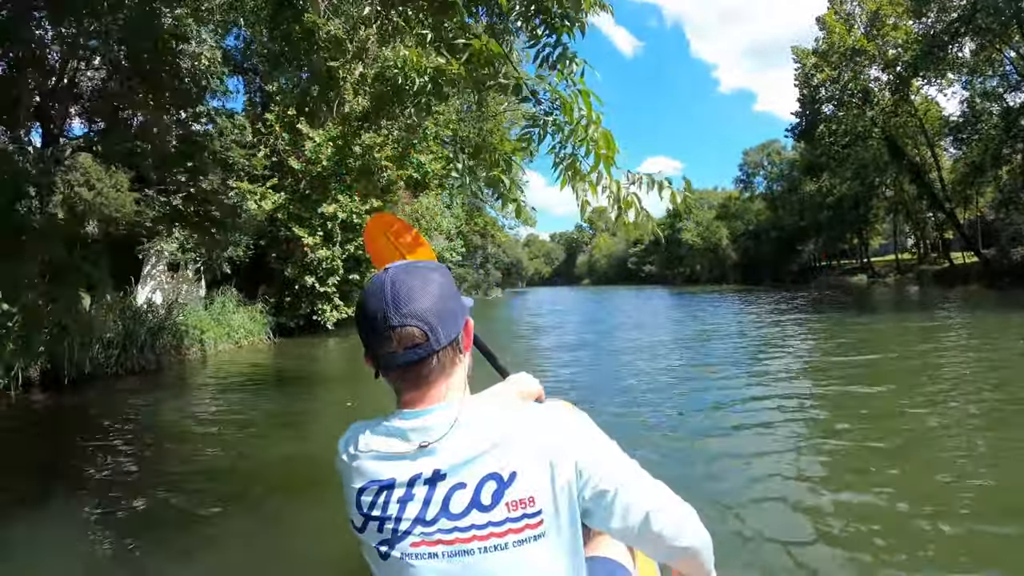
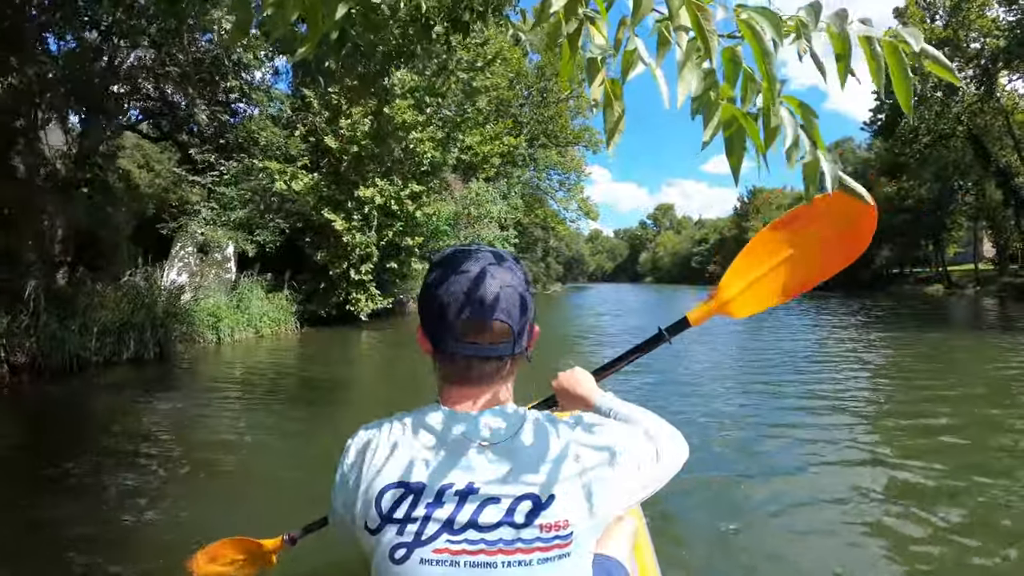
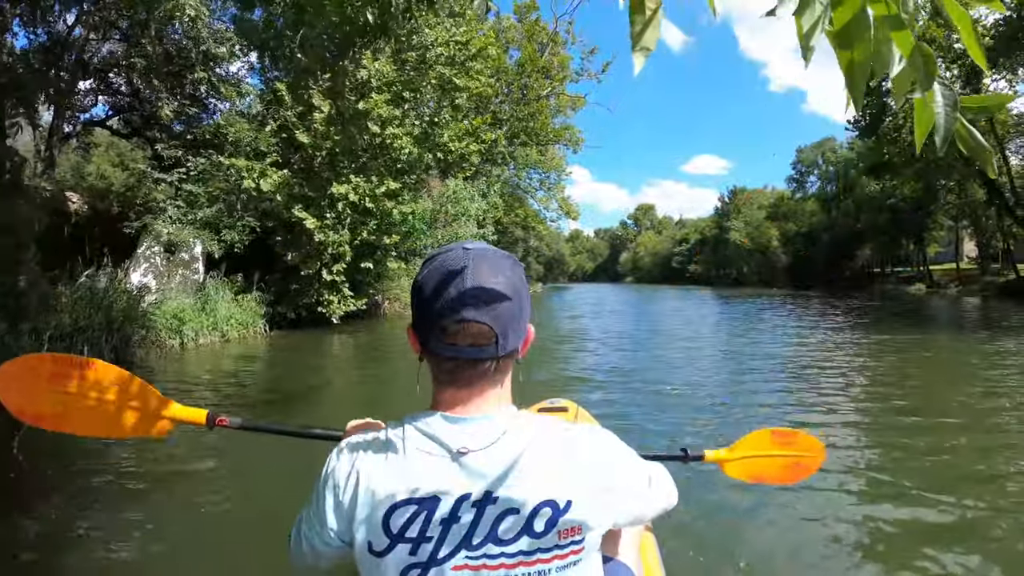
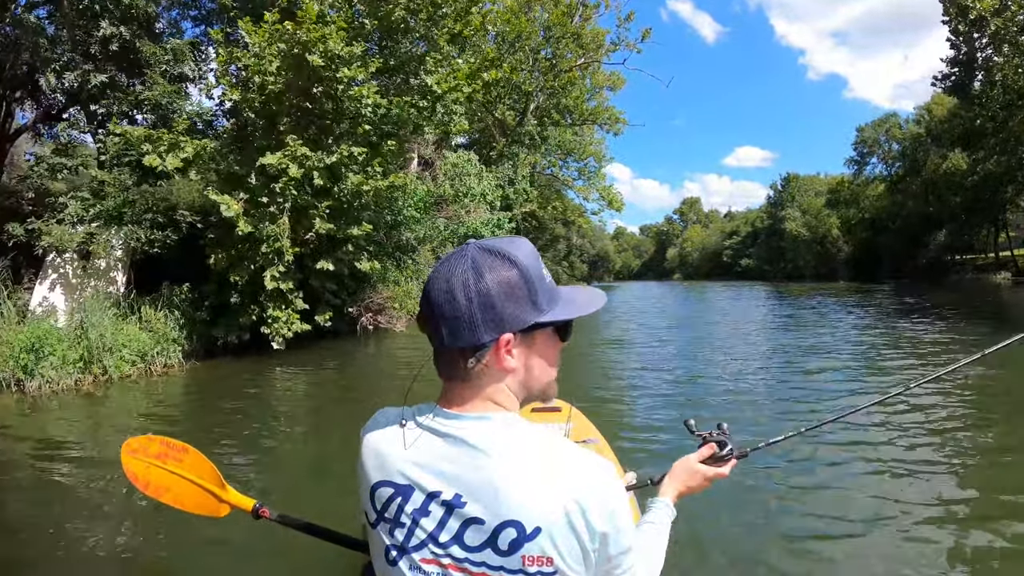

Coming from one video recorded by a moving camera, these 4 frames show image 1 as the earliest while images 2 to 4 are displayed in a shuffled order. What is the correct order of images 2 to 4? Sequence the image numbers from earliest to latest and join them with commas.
2, 3, 4
